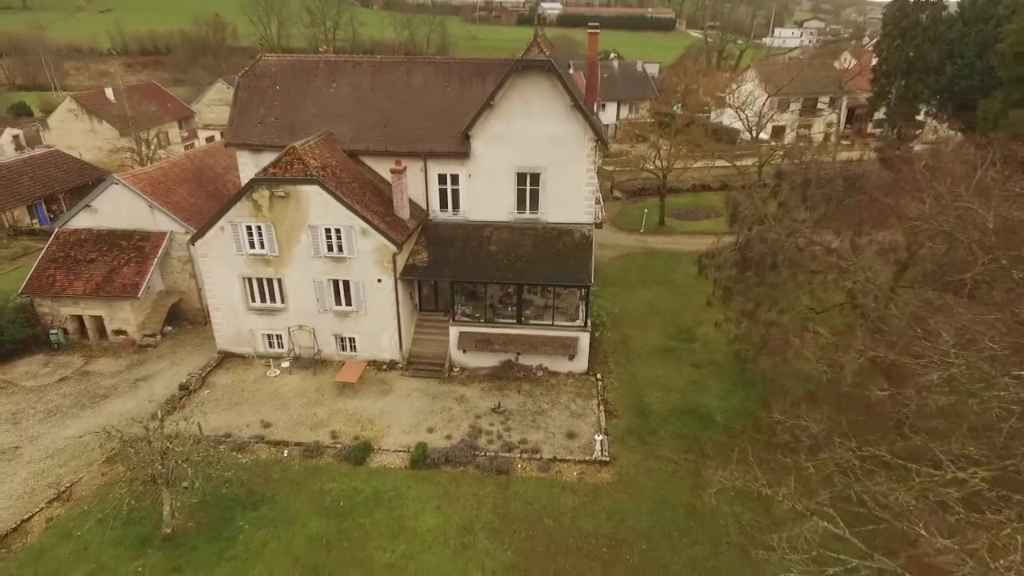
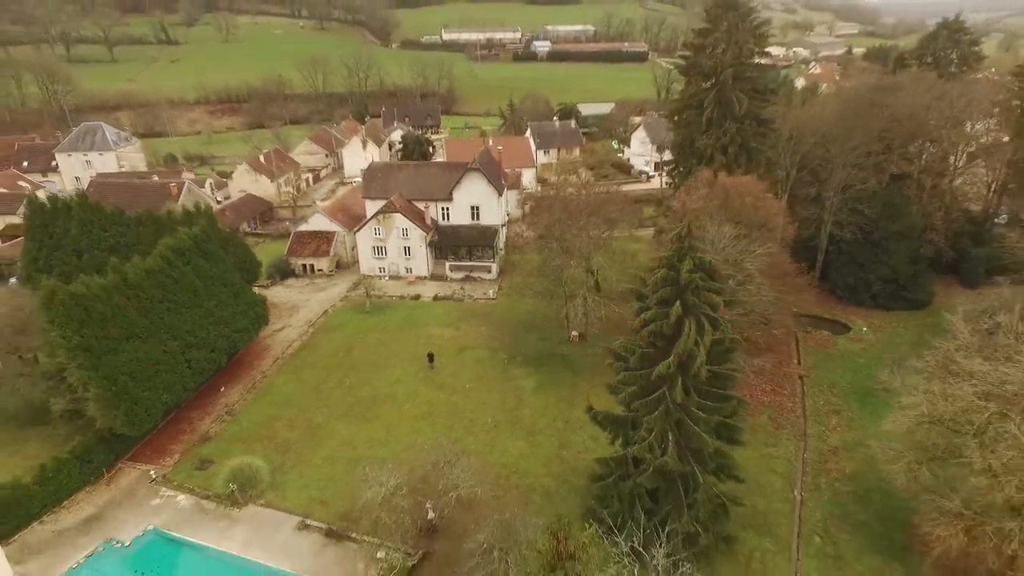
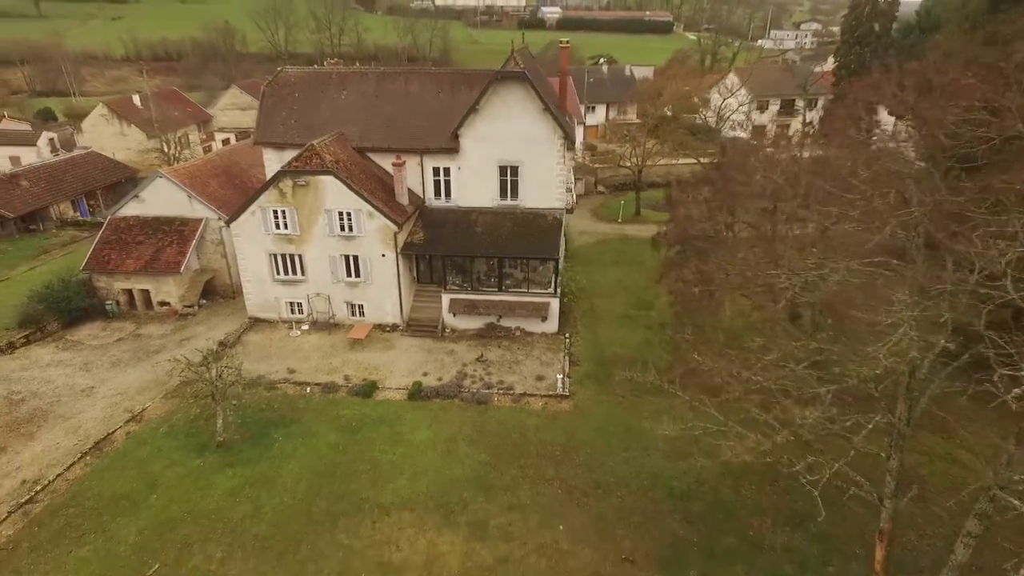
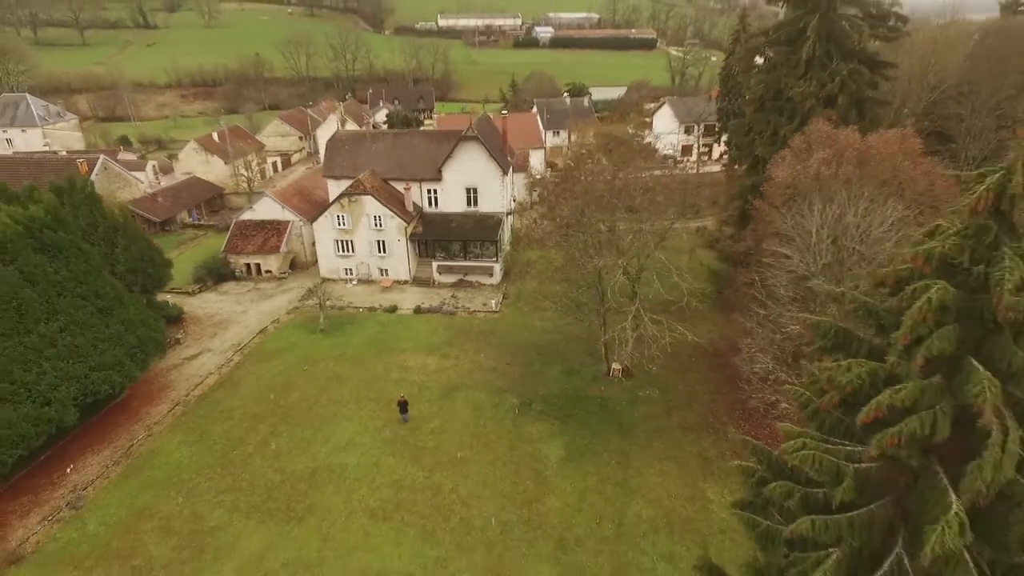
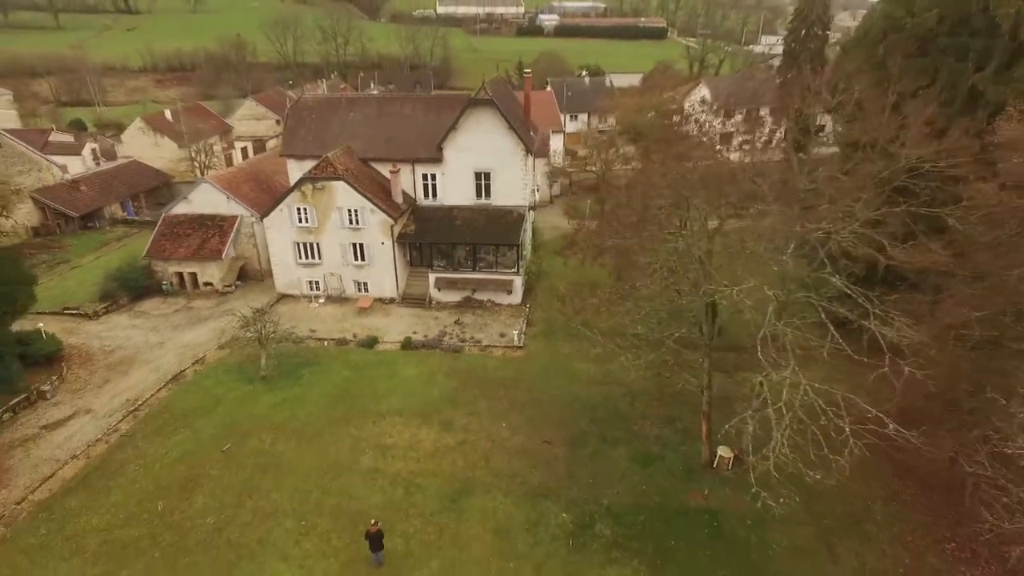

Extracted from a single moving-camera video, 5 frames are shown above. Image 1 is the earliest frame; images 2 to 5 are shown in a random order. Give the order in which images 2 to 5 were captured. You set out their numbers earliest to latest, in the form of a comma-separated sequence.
3, 5, 4, 2
